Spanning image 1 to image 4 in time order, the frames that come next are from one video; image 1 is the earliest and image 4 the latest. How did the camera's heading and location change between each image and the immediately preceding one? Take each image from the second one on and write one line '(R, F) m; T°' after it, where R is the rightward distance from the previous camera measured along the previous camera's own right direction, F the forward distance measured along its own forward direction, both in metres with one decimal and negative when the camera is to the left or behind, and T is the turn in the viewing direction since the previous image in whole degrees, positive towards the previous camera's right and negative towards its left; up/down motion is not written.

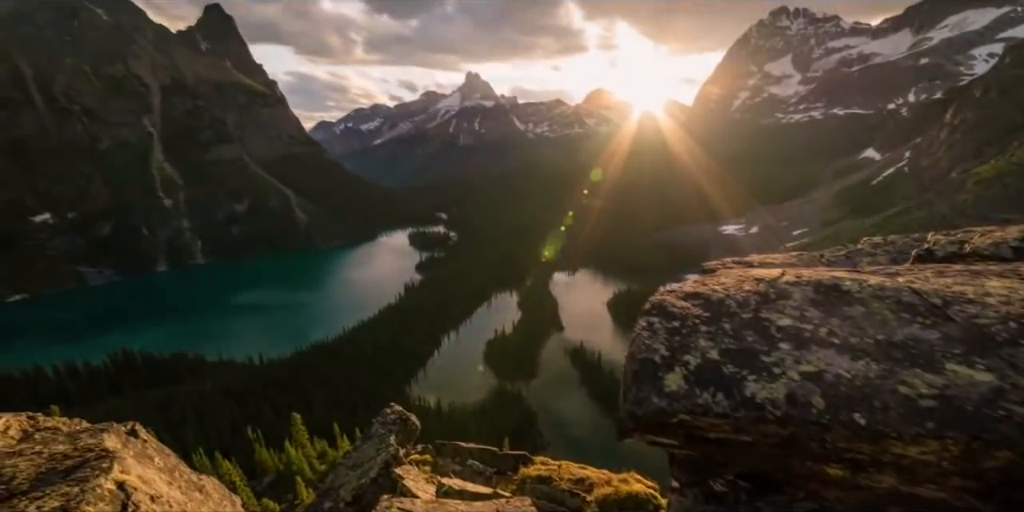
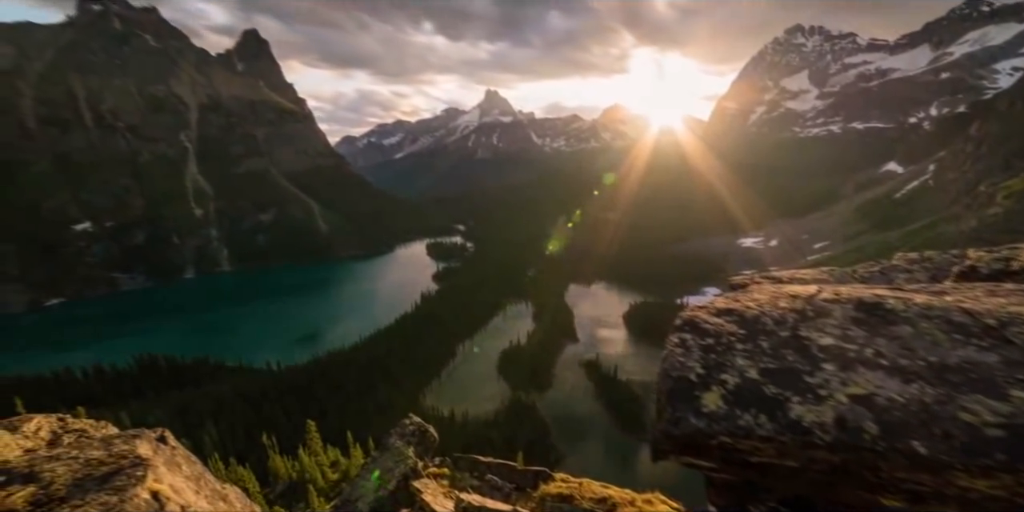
(-0.7, +0.2) m; -2°
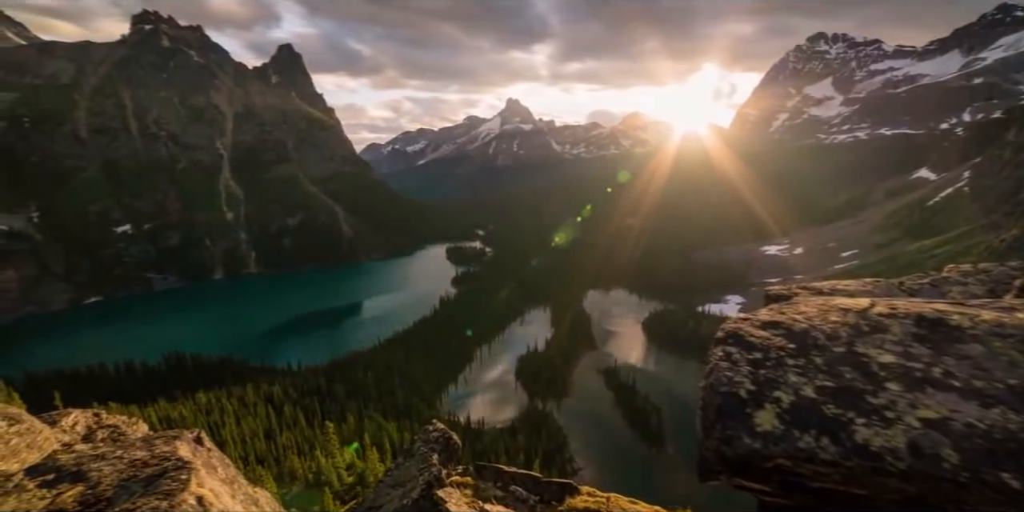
(-1.0, +0.3) m; -2°
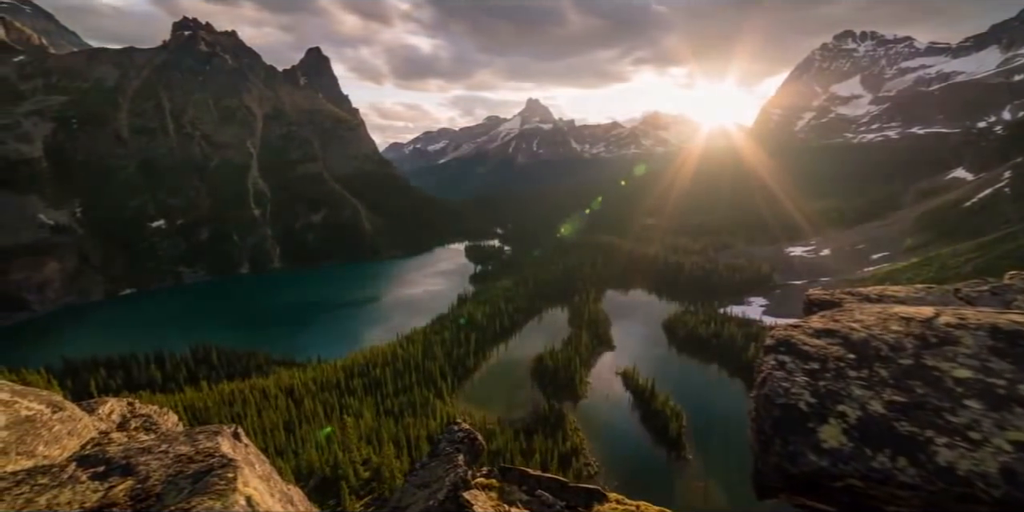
(-1.2, +0.5) m; -2°
